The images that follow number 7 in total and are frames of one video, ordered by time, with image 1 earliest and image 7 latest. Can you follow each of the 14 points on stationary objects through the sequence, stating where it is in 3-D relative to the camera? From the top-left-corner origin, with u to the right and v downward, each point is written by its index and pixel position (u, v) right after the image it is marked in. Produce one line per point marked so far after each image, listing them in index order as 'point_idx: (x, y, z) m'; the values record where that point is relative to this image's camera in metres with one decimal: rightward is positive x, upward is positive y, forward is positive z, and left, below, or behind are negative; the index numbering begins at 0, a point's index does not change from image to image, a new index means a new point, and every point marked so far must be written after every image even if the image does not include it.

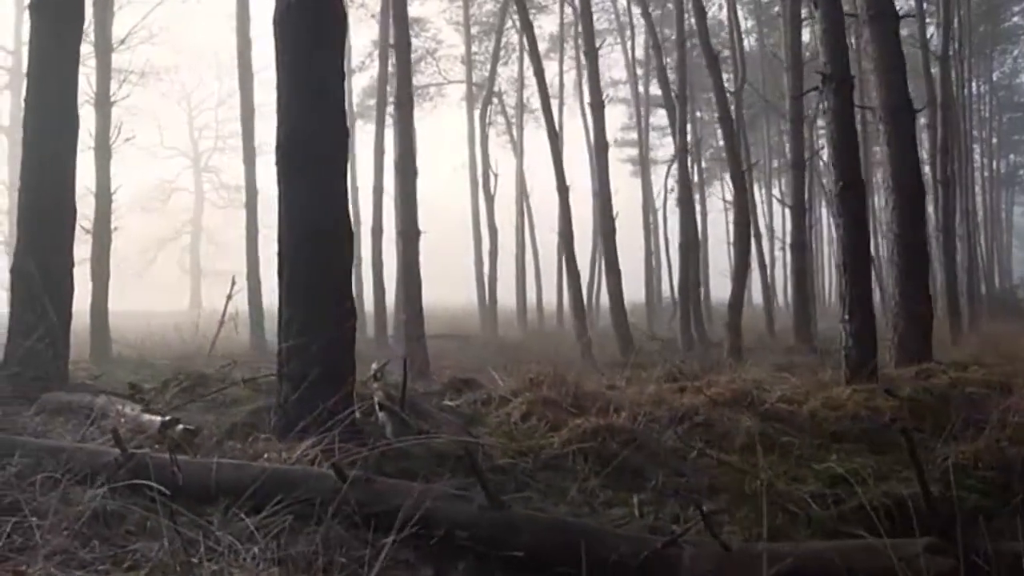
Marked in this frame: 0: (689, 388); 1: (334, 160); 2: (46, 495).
0: (+1.7, -1.0, +9.1) m
1: (-1.2, +0.8, +6.4) m
2: (-2.0, -0.9, +4.1) m
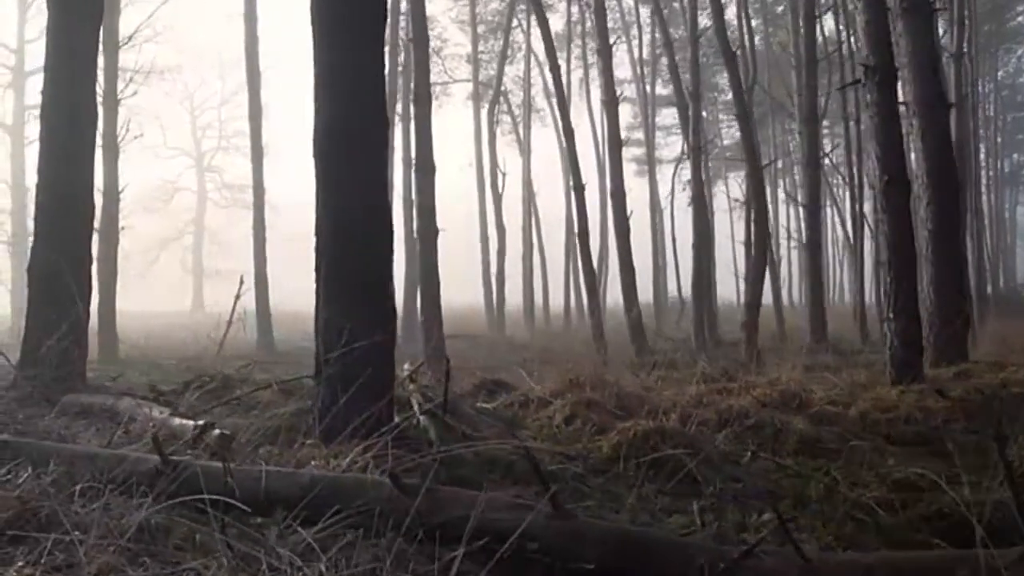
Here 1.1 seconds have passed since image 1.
0: (+2.0, -0.9, +8.8) m
1: (-0.9, +0.9, +6.1) m
2: (-1.7, -0.9, +3.8) m
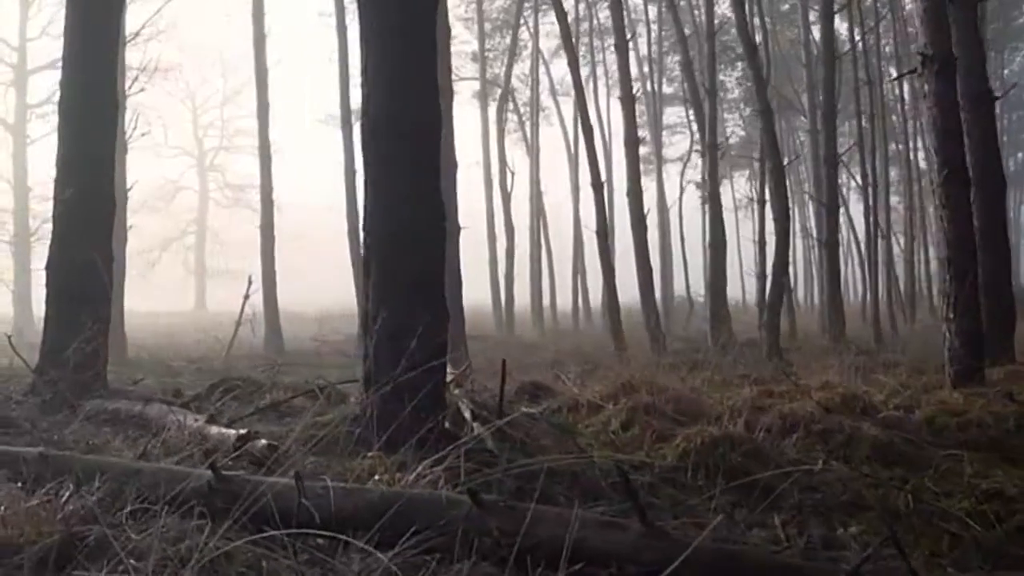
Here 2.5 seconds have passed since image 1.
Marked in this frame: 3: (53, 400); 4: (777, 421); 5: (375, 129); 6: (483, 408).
0: (+2.4, -0.9, +8.4) m
1: (-0.5, +0.9, +5.7) m
2: (-1.4, -0.9, +3.4) m
3: (-3.5, -0.9, +7.2) m
4: (+1.9, -1.0, +6.9) m
5: (-0.8, +0.9, +5.7) m
6: (-0.2, -0.8, +6.3) m
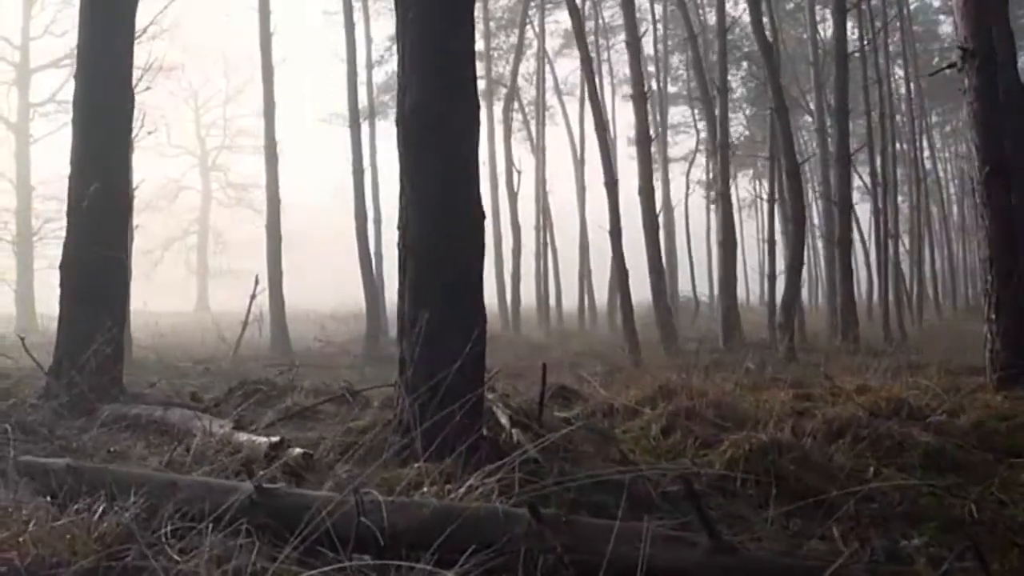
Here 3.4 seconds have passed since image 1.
0: (+2.6, -0.9, +8.2) m
1: (-0.3, +0.9, +5.4) m
2: (-1.1, -0.9, +3.2) m
3: (-3.2, -0.9, +6.9) m
4: (+2.2, -1.0, +6.6) m
5: (-0.6, +0.9, +5.4) m
6: (0.0, -0.8, +6.0) m
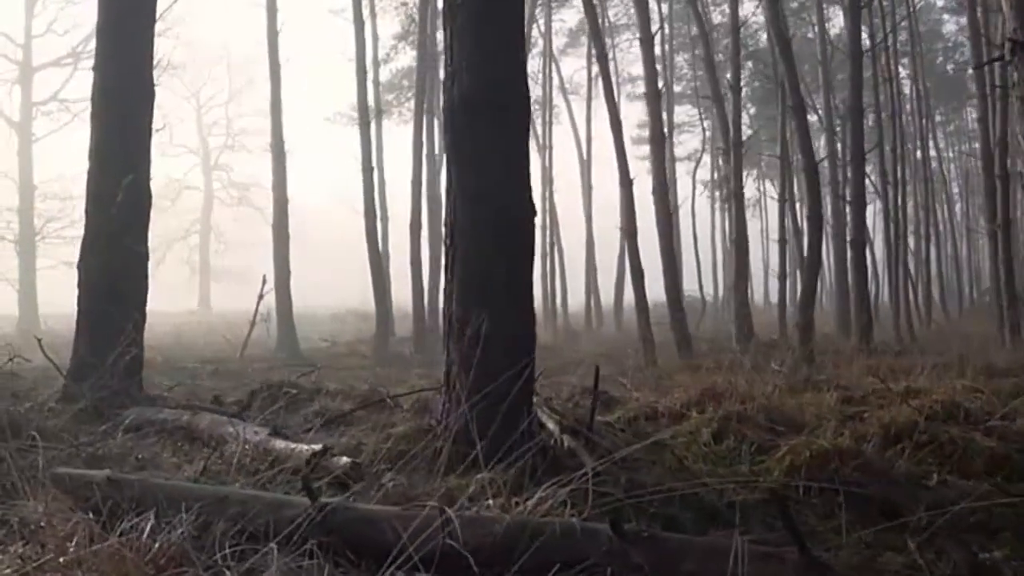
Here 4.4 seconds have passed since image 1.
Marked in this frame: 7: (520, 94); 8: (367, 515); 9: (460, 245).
0: (+2.9, -0.9, +7.9) m
1: (0.0, +0.9, +5.2) m
2: (-0.8, -0.9, +2.9) m
3: (-3.0, -0.9, +6.6) m
4: (+2.5, -1.0, +6.3) m
5: (-0.3, +1.0, +5.1) m
6: (+0.3, -0.8, +5.7) m
7: (0.0, +1.1, +5.2) m
8: (-0.5, -0.8, +3.3) m
9: (-0.3, +0.3, +5.1) m
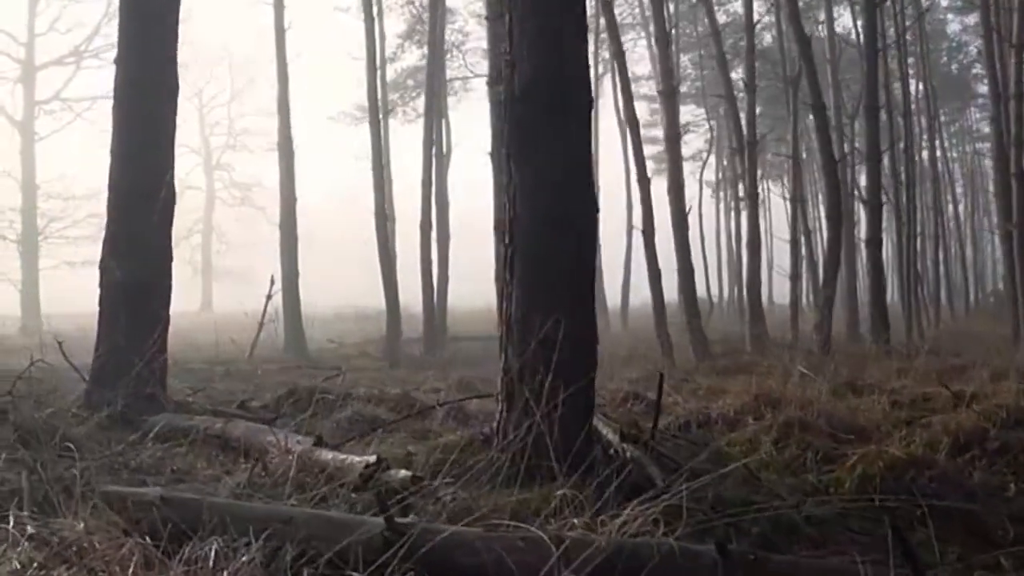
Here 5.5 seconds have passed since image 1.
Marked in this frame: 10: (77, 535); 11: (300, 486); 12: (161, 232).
0: (+3.2, -0.9, +7.6) m
1: (+0.3, +0.9, +4.9) m
2: (-0.5, -0.9, +2.6) m
3: (-2.6, -0.9, +6.3) m
4: (+2.8, -1.0, +6.0) m
5: (0.0, +1.0, +4.8) m
6: (+0.6, -0.8, +5.4) m
7: (+0.3, +1.1, +4.9) m
8: (-0.2, -0.8, +3.0) m
9: (0.0, +0.3, +4.8) m
10: (-1.5, -0.9, +3.4) m
11: (-0.9, -0.9, +4.1) m
12: (-2.8, +0.5, +7.5) m
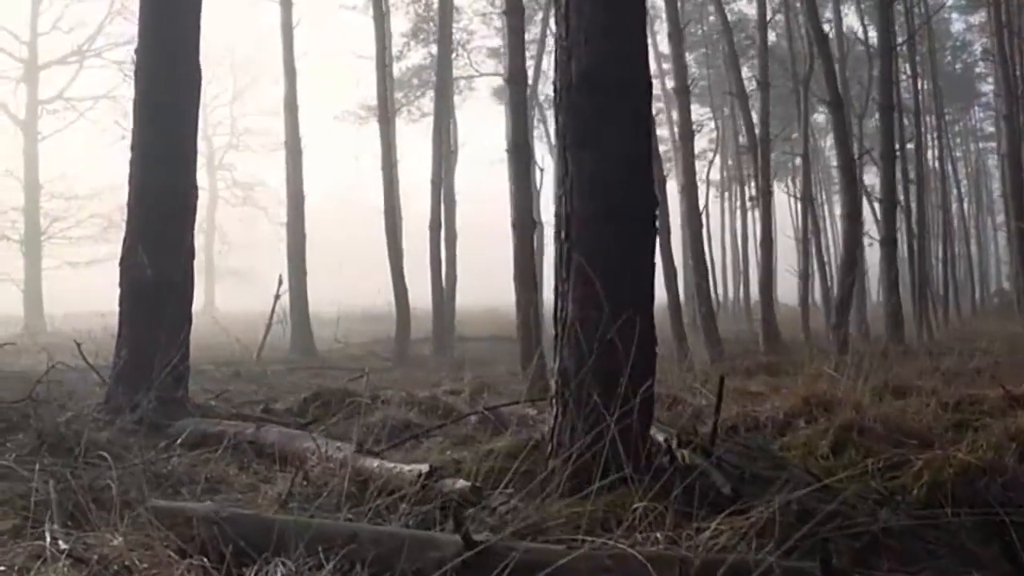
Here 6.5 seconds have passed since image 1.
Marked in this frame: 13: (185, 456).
0: (+3.5, -0.9, +7.3) m
1: (+0.6, +0.9, +4.6) m
2: (-0.2, -0.9, +2.3) m
3: (-2.4, -0.9, +6.1) m
4: (+3.0, -1.0, +5.8) m
5: (+0.3, +1.0, +4.6) m
6: (+0.9, -0.8, +5.2) m
7: (+0.6, +1.1, +4.6) m
8: (+0.1, -0.8, +2.8) m
9: (+0.3, +0.3, +4.5) m
10: (-1.3, -0.9, +3.1) m
11: (-0.7, -0.9, +3.9) m
12: (-2.5, +0.5, +7.3) m
13: (-1.8, -0.9, +5.0) m
